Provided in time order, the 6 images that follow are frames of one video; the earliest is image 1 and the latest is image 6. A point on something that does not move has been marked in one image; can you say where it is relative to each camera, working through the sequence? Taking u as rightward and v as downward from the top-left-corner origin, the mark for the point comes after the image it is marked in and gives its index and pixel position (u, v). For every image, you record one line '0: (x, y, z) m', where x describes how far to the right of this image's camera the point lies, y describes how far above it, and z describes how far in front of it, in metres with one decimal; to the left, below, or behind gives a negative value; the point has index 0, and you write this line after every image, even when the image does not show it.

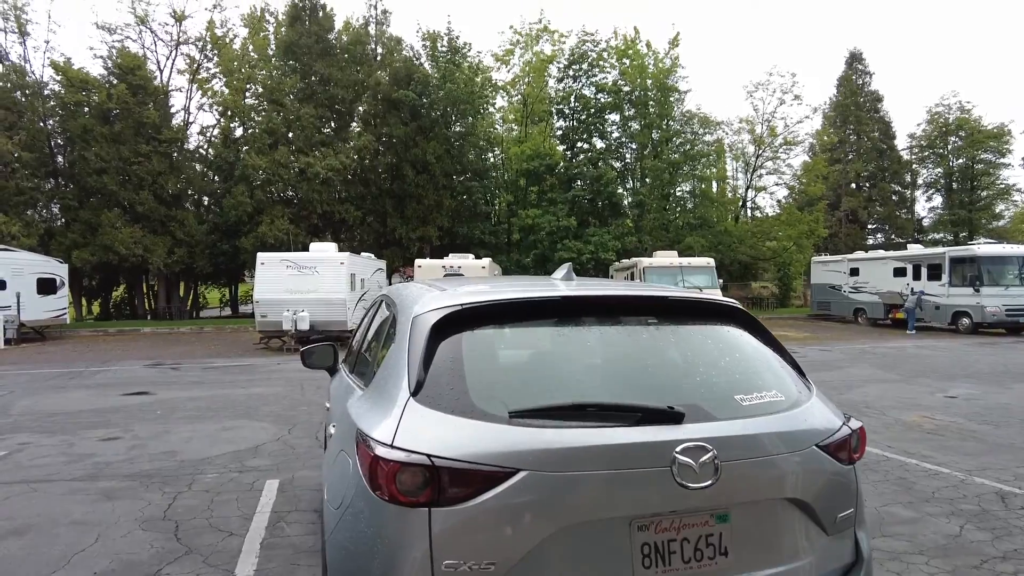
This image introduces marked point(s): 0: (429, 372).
0: (-0.3, -0.3, +2.1) m
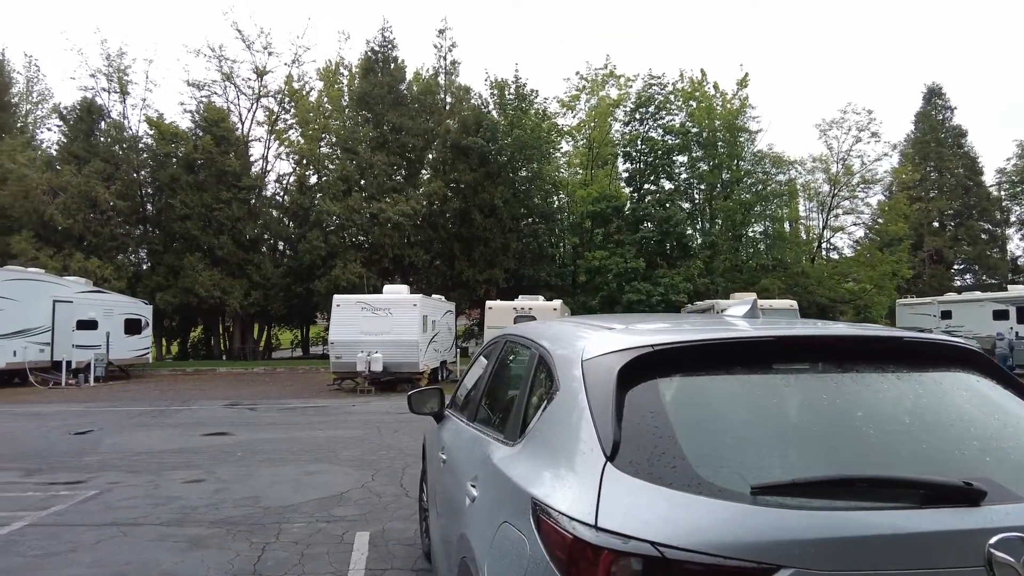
0: (+0.3, -0.4, +1.7) m
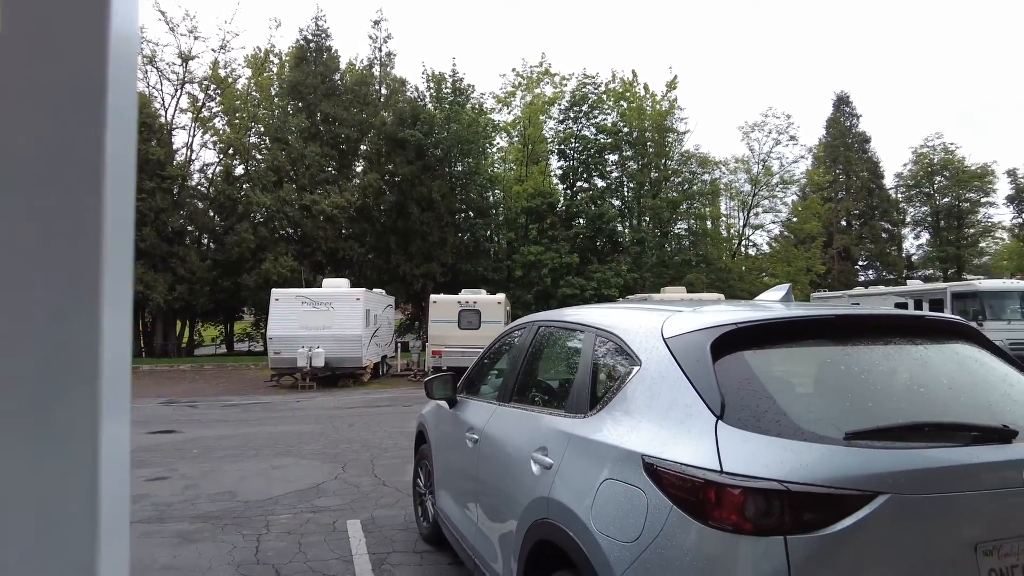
0: (+0.7, -0.3, +2.0) m
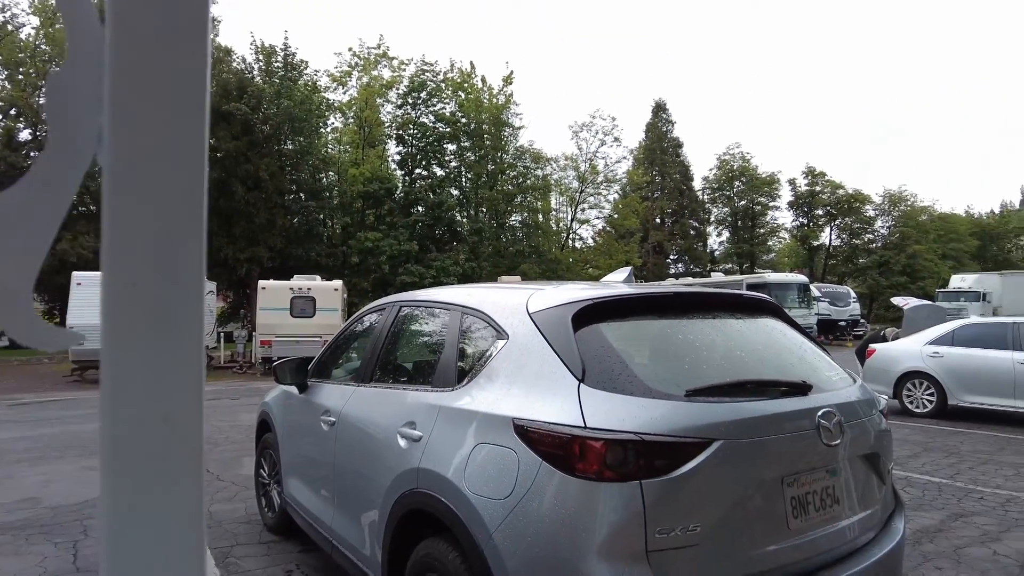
0: (+0.2, -0.2, +2.3) m
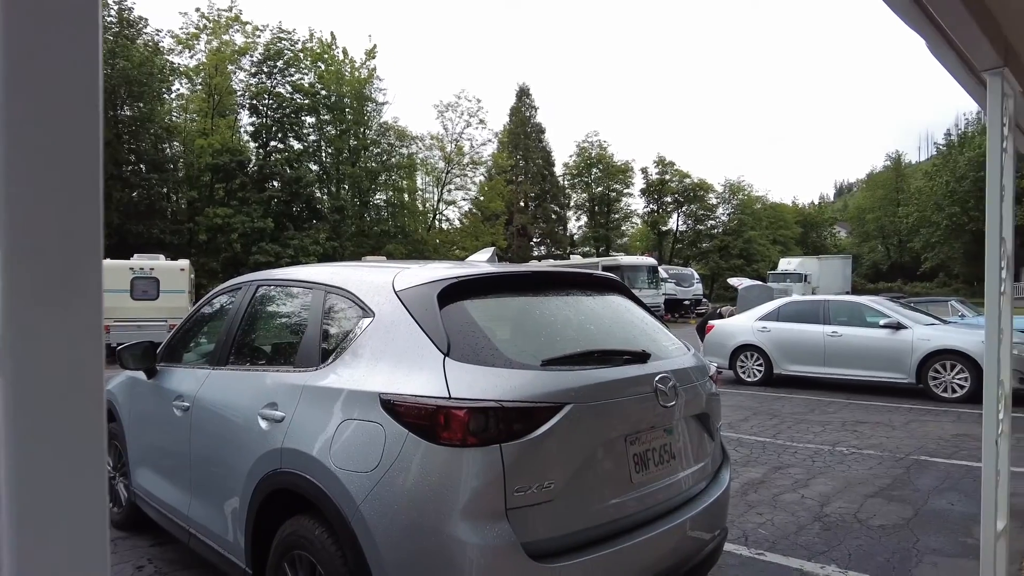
0: (-0.2, -0.2, +2.4) m
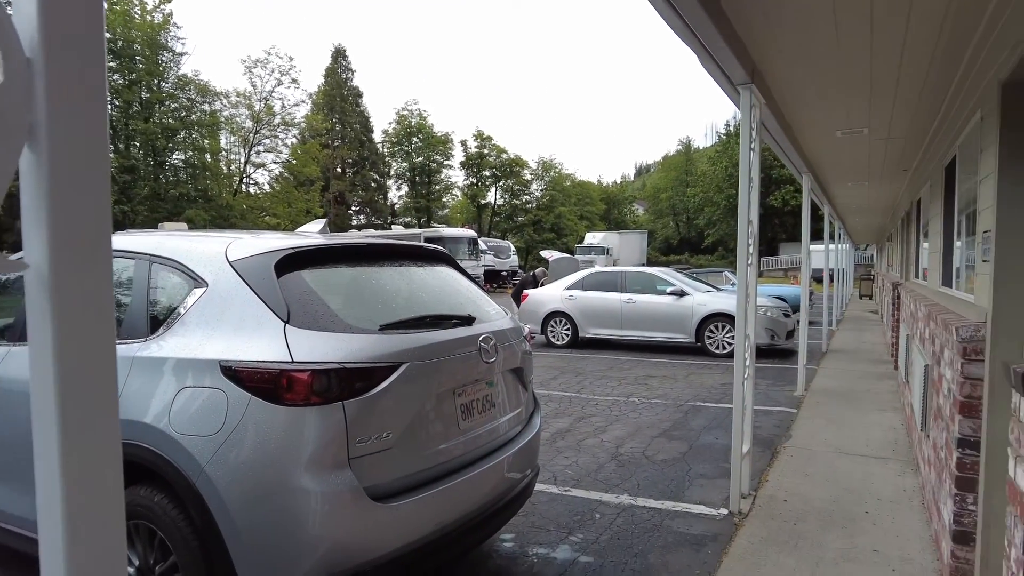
0: (-0.9, -0.1, +2.5) m
